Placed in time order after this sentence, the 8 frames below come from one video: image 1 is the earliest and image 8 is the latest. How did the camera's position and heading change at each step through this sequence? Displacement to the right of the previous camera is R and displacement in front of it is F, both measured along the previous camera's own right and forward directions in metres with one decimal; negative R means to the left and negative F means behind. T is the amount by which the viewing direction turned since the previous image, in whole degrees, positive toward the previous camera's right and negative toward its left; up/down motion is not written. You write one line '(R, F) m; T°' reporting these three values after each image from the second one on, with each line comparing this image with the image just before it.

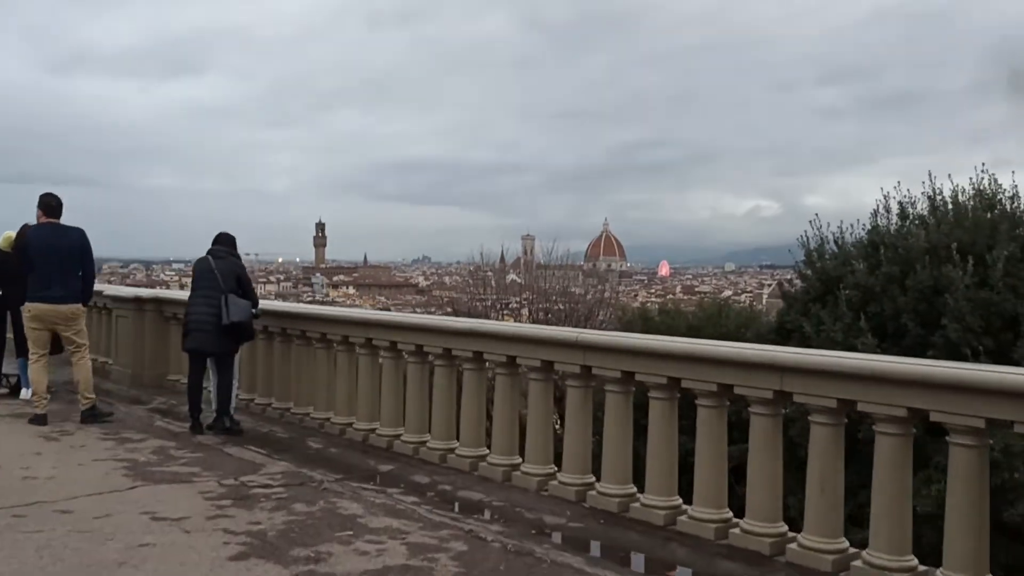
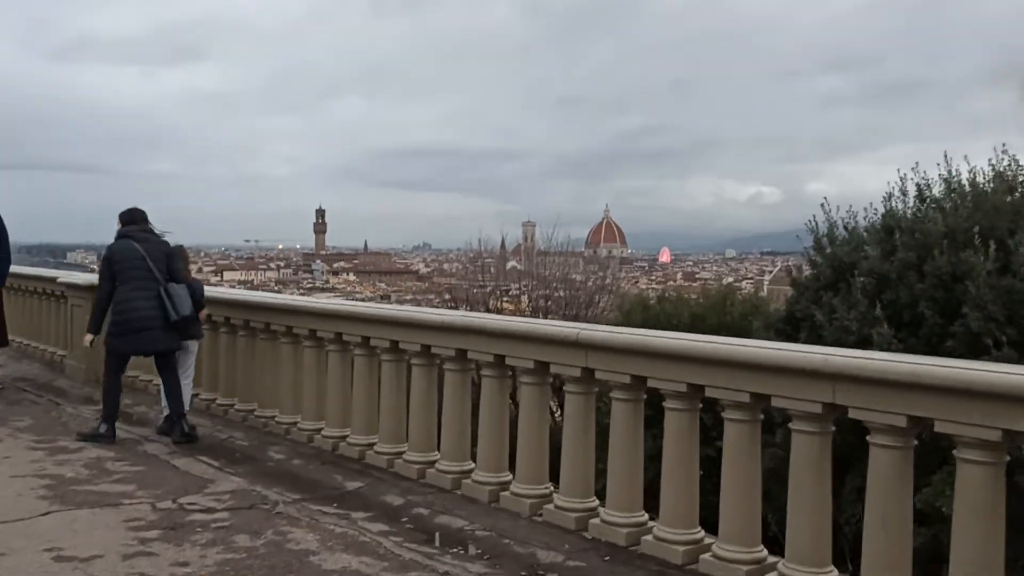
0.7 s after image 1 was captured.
(0.0, +0.6) m; 0°
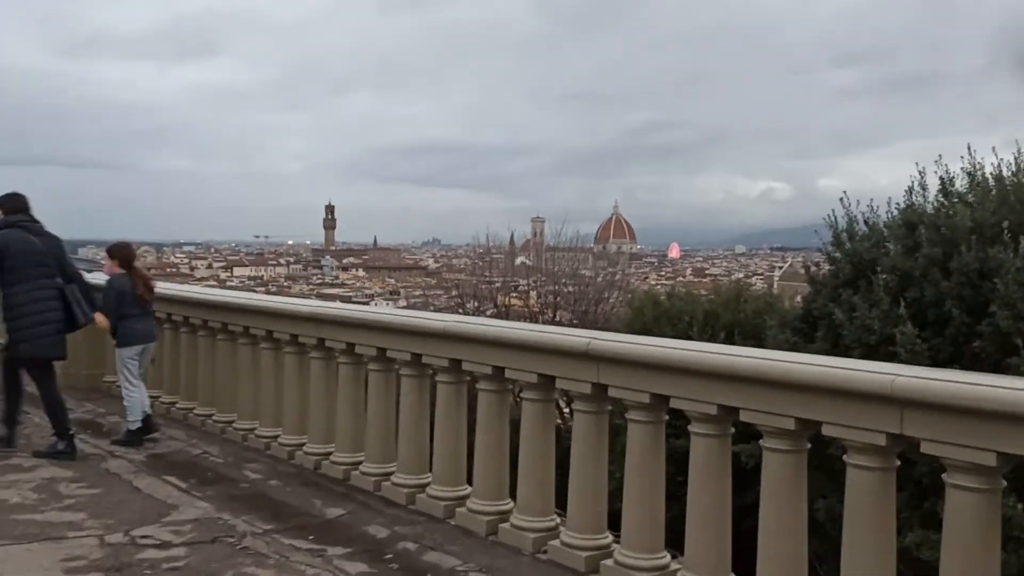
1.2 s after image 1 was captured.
(0.0, +0.4) m; -1°
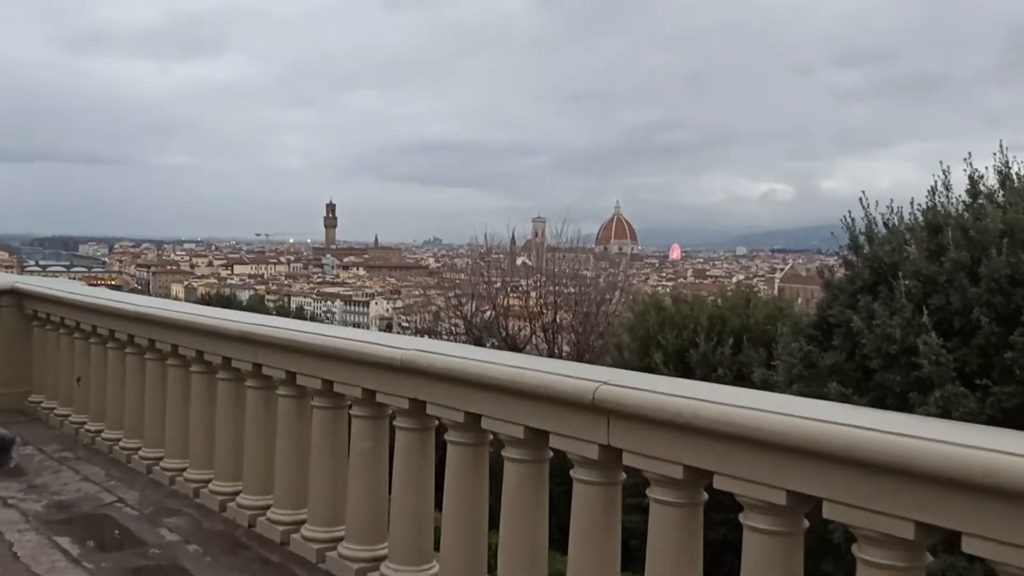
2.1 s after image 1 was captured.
(0.0, +0.7) m; 0°
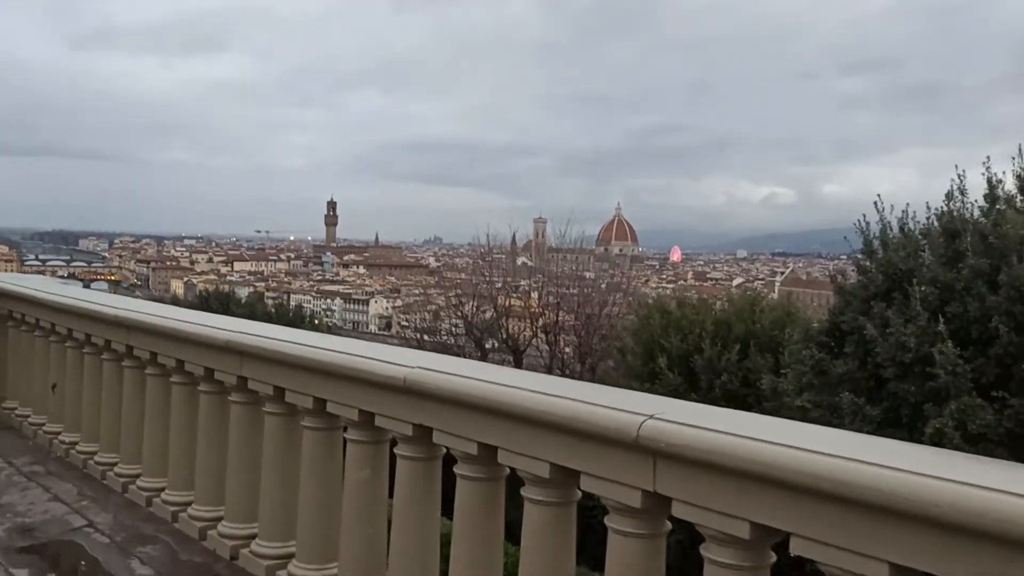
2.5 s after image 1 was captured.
(0.0, +0.3) m; 0°
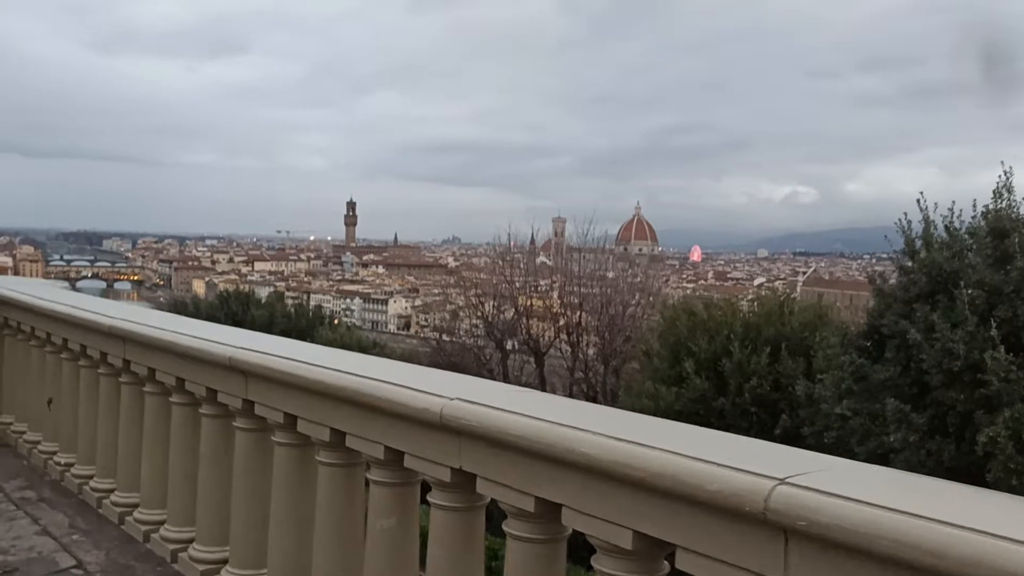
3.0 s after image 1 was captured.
(-0.1, +0.3) m; -1°
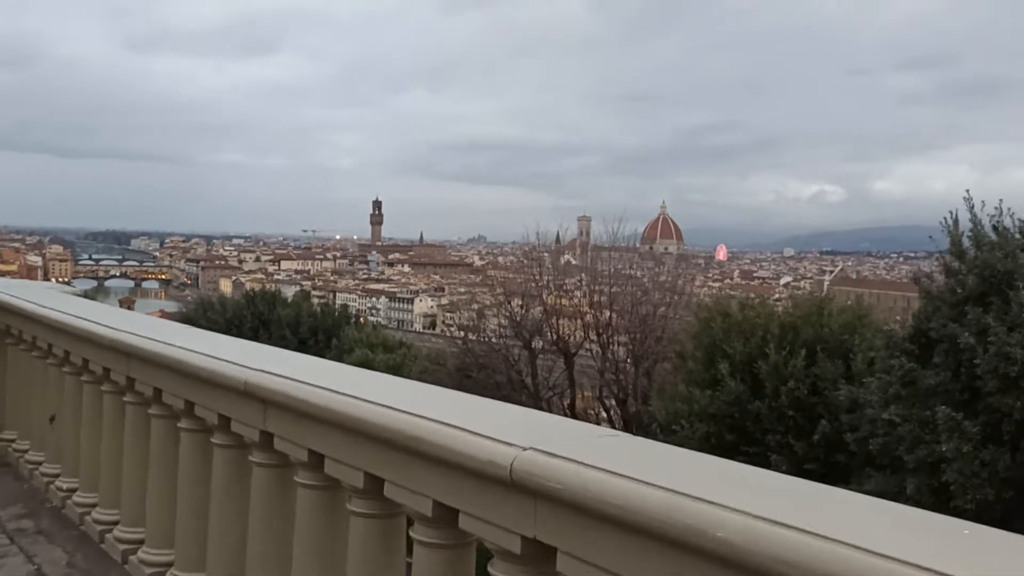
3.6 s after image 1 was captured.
(-0.1, +0.3) m; -2°
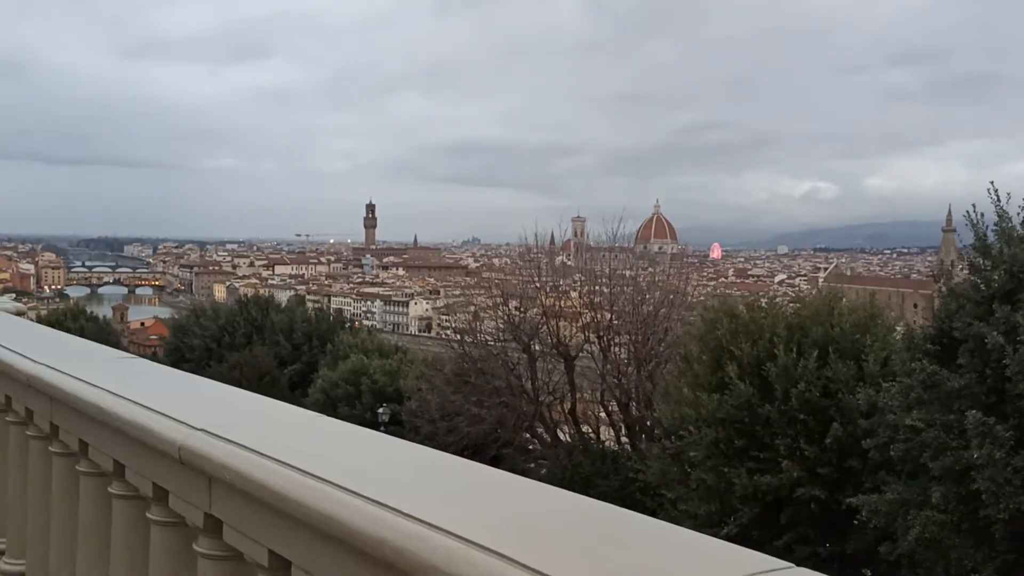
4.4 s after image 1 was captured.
(-0.1, +0.5) m; 0°
